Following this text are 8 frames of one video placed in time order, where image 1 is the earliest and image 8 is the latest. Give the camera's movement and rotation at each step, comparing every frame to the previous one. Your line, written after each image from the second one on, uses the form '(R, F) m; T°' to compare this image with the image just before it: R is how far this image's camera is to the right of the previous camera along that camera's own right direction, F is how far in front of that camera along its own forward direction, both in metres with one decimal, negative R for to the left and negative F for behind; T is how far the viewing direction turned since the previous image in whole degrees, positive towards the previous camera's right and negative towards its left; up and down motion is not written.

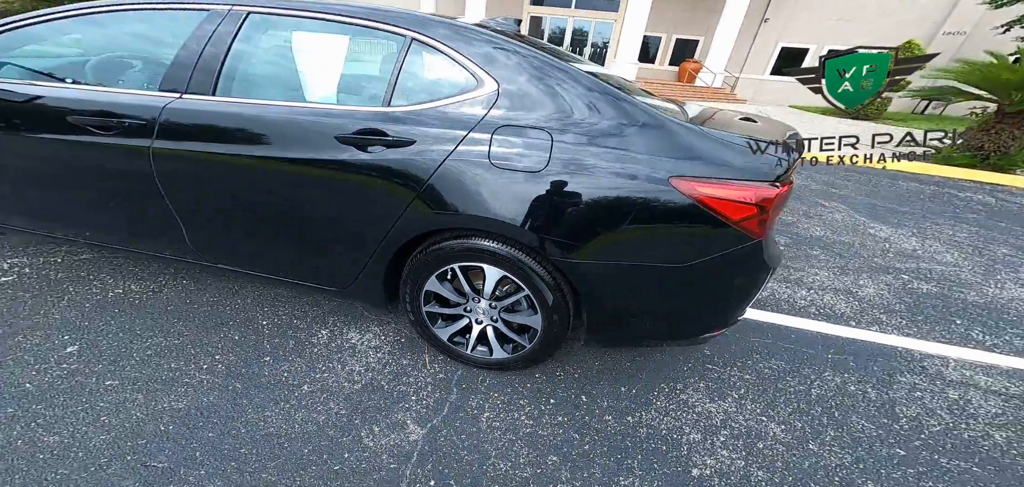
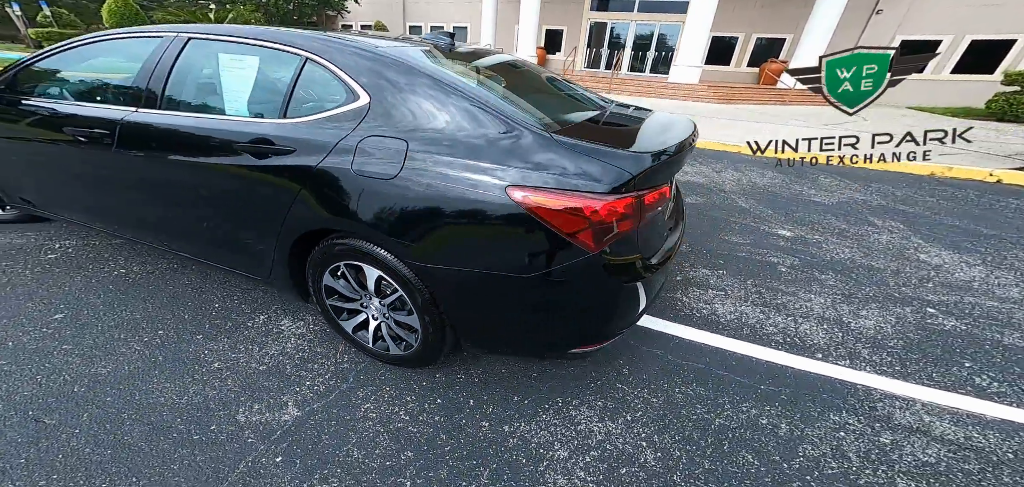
(+0.5, 0.0) m; -8°
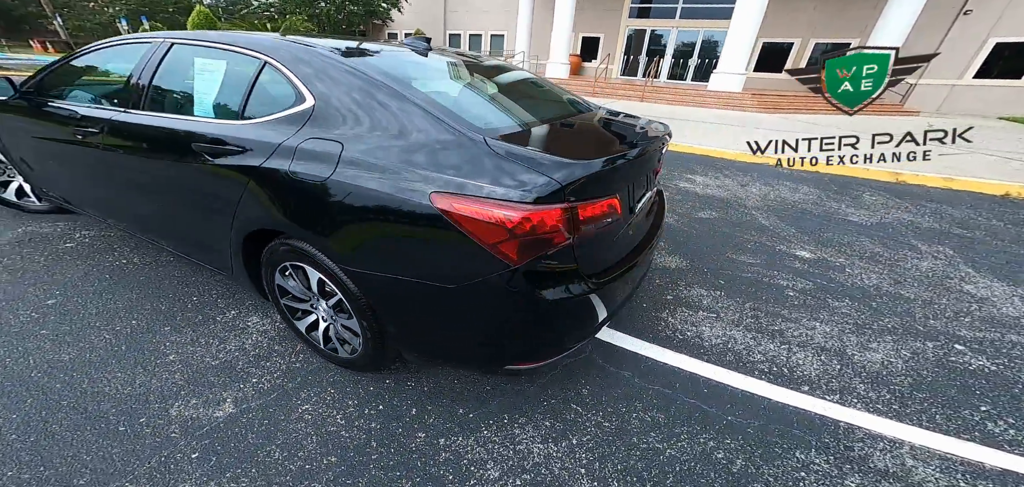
(+0.3, 0.0) m; -5°
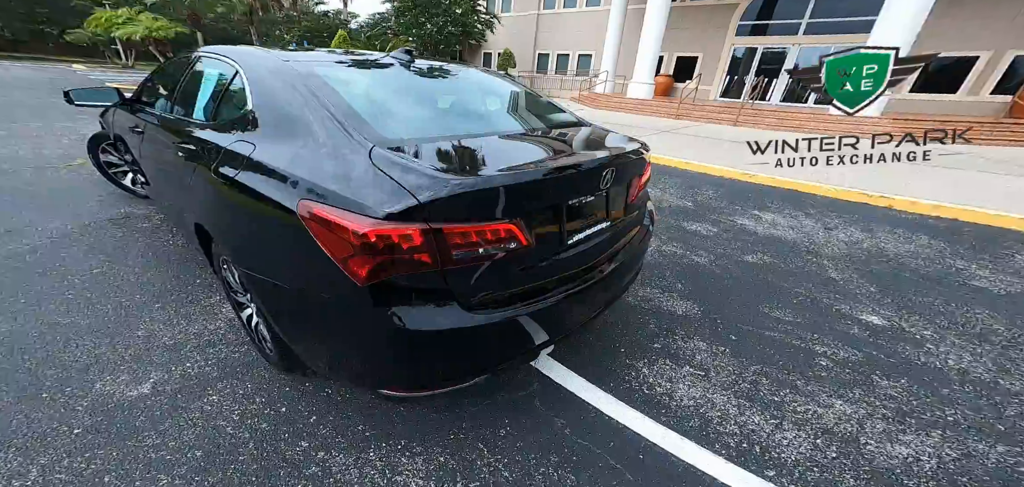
(+0.5, +0.1) m; -11°
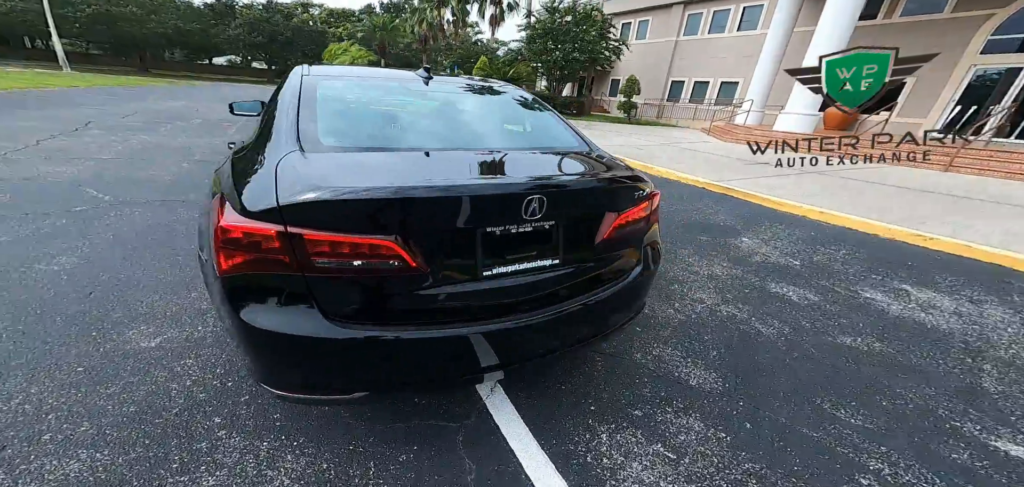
(+0.6, +0.1) m; -18°
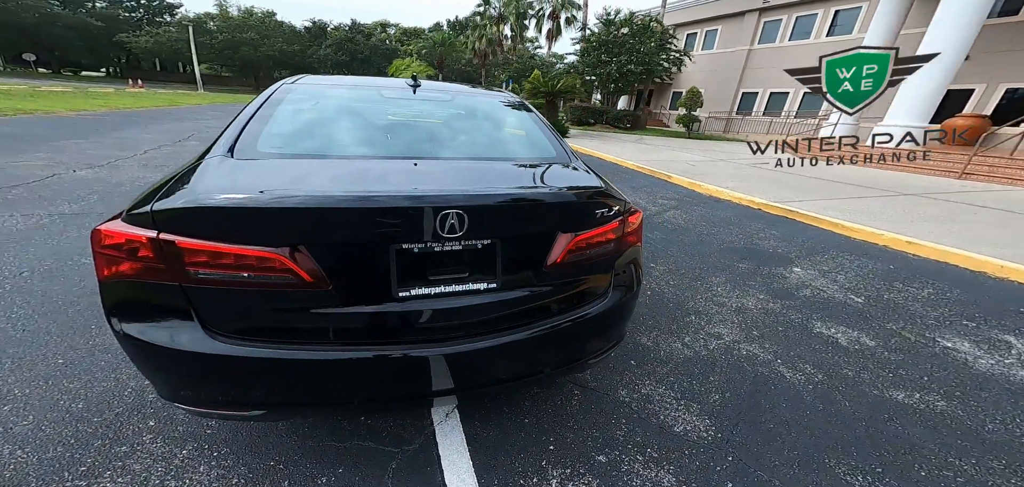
(+0.4, +0.1) m; -8°
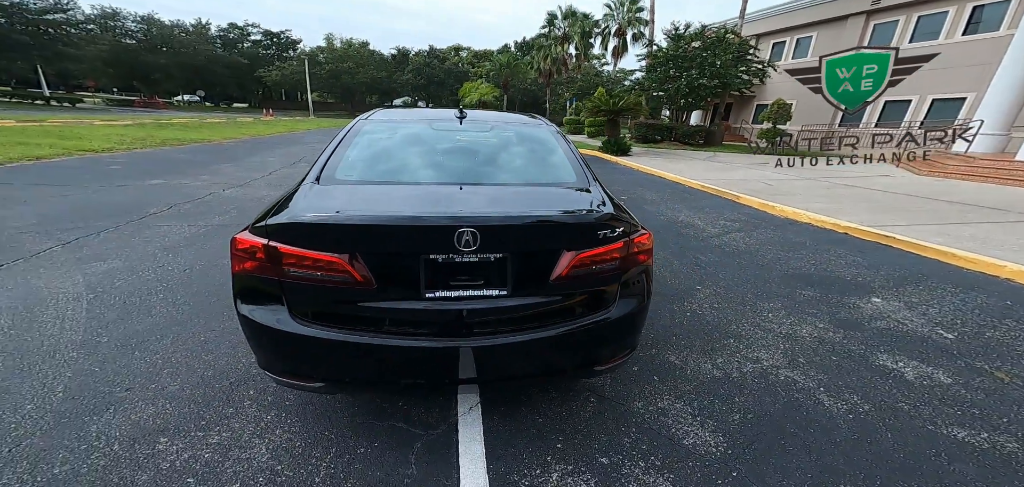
(+0.2, -0.2) m; -10°
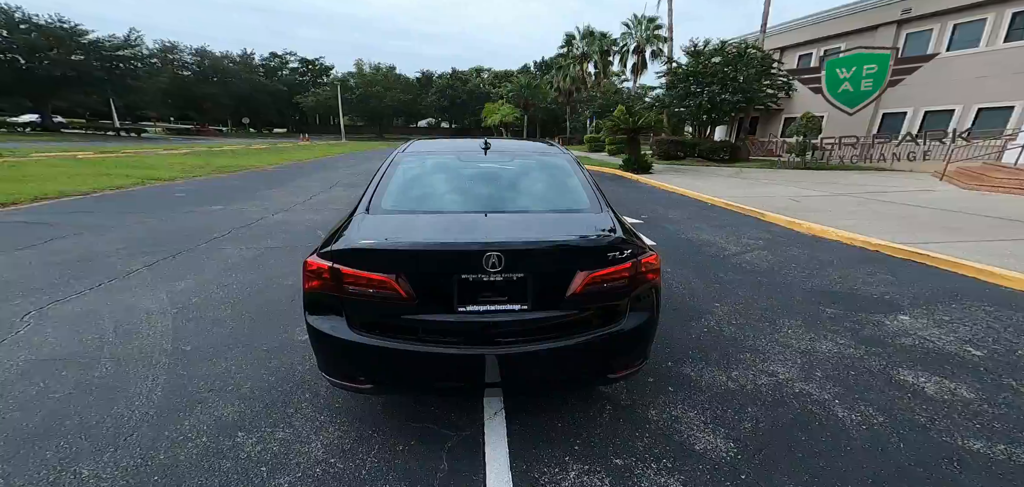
(0.0, -0.2) m; -3°
